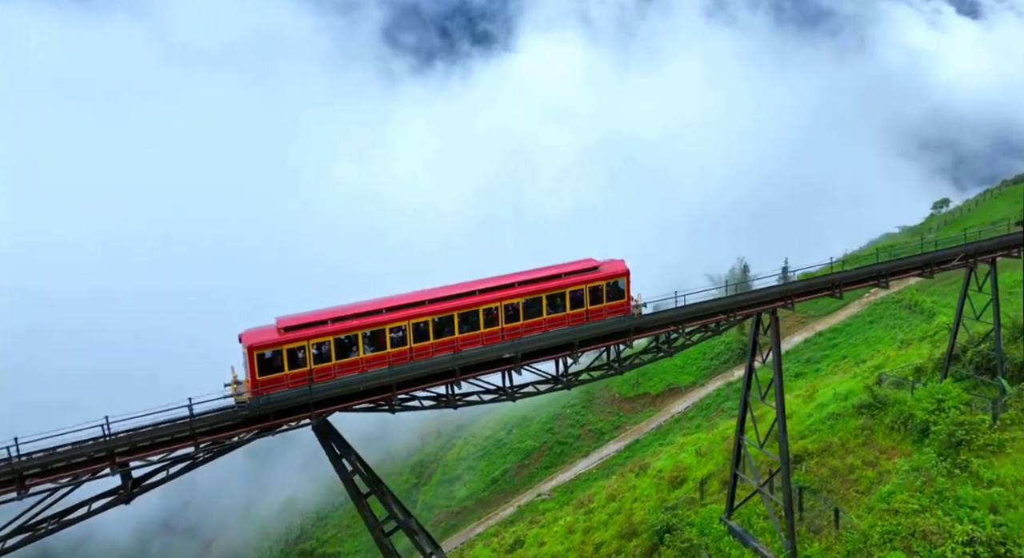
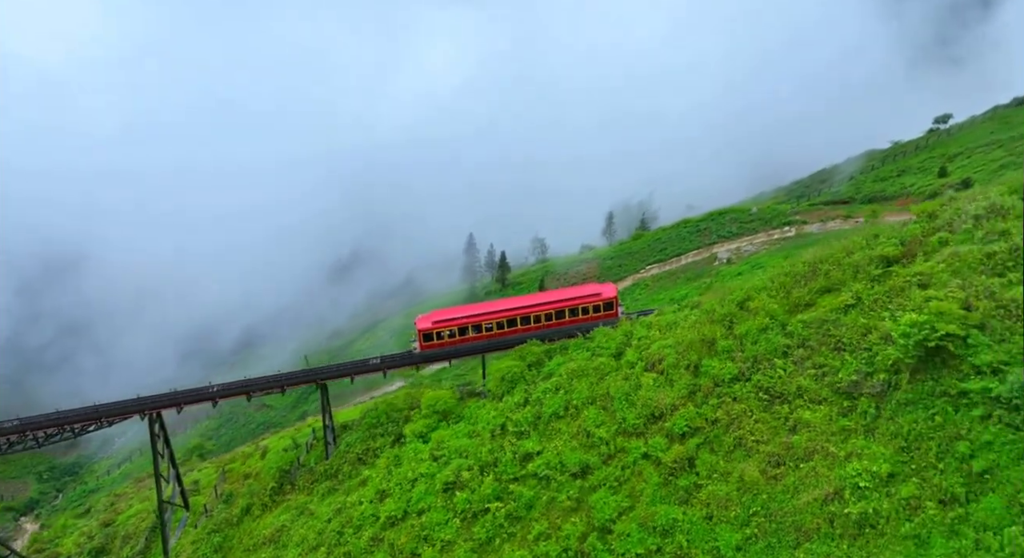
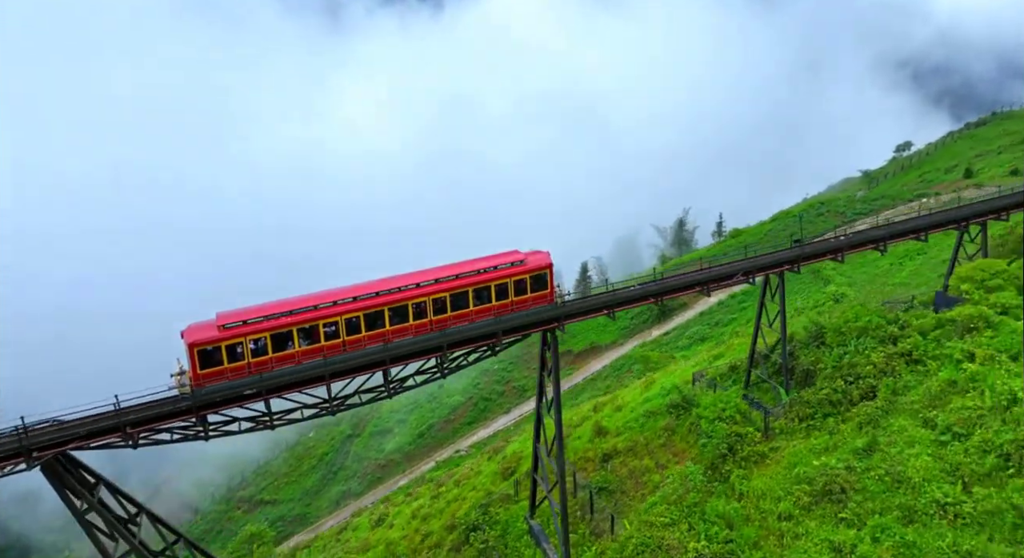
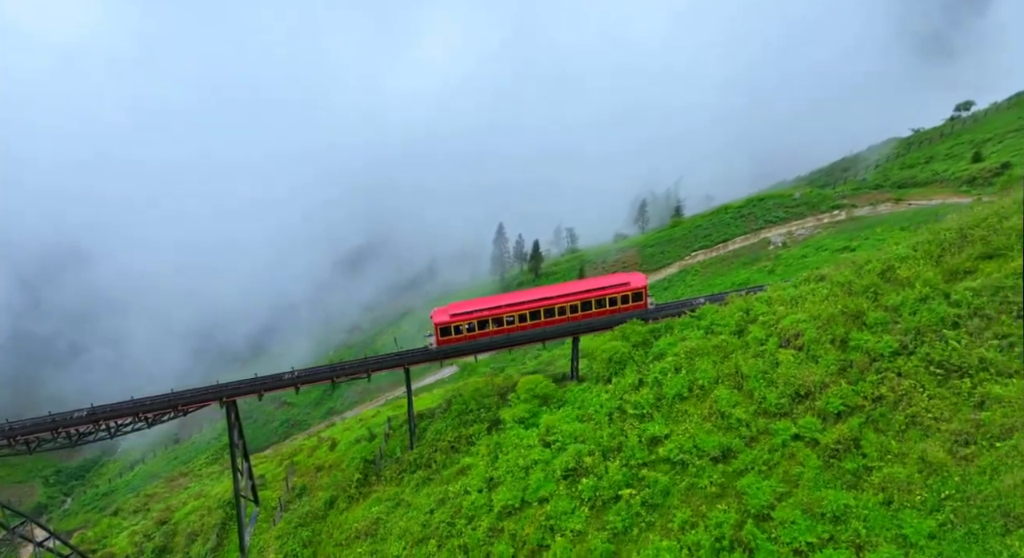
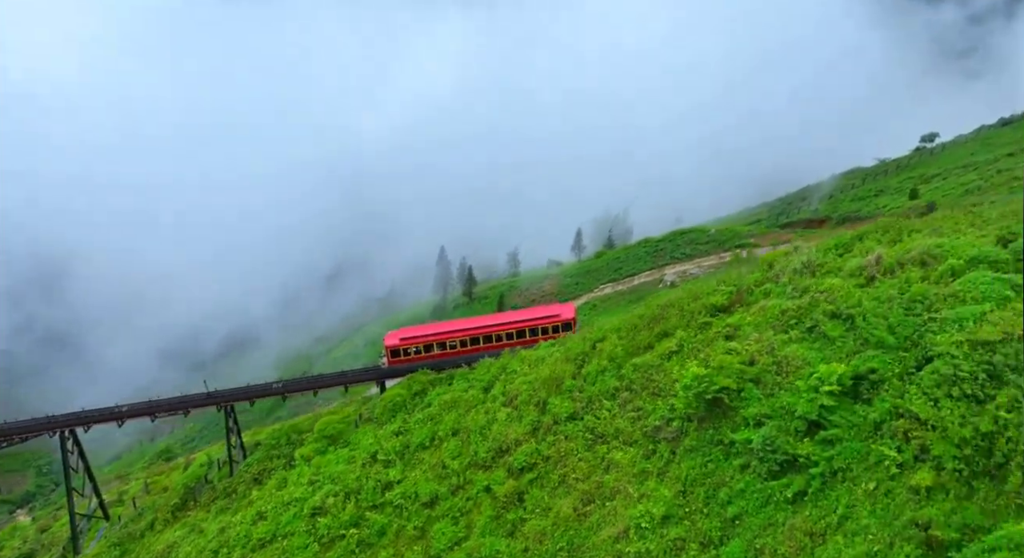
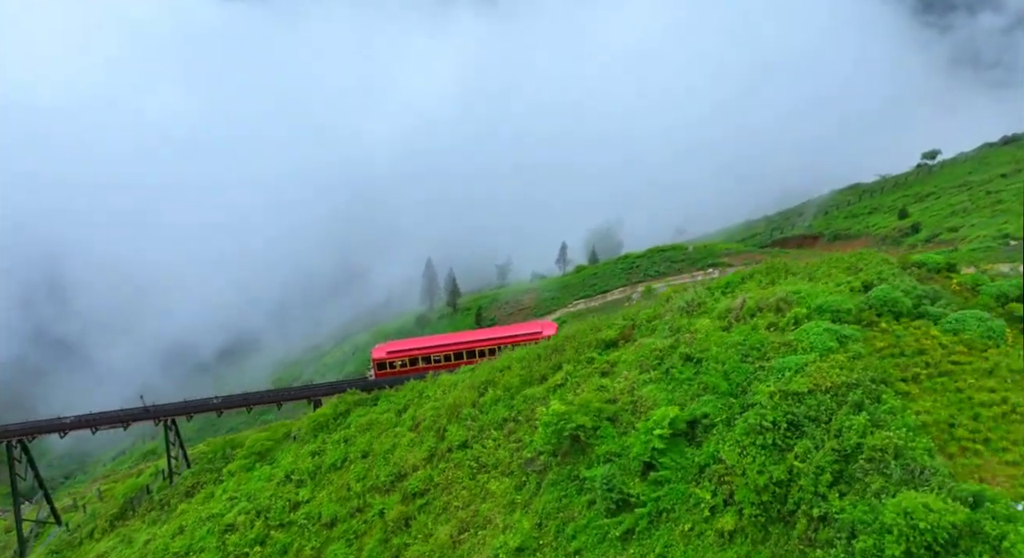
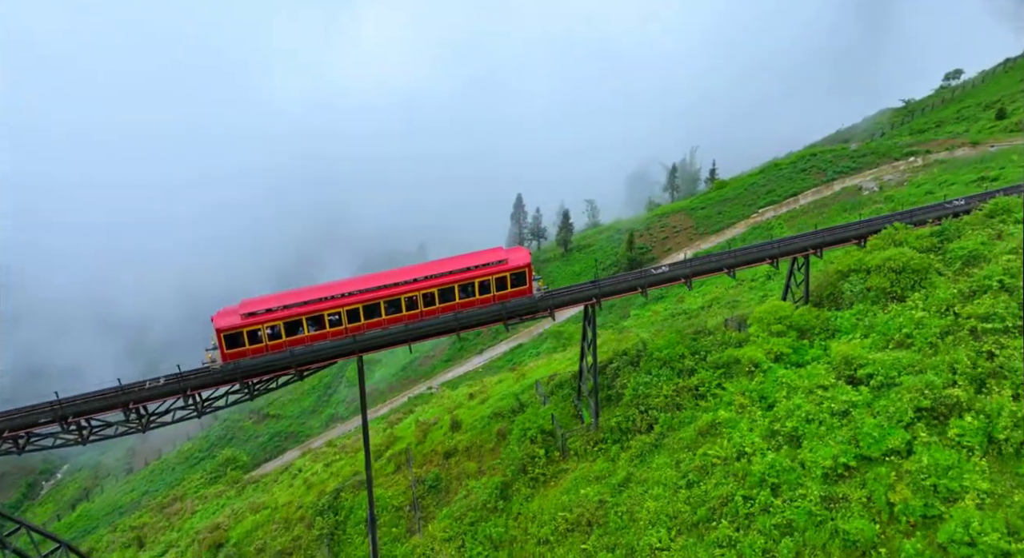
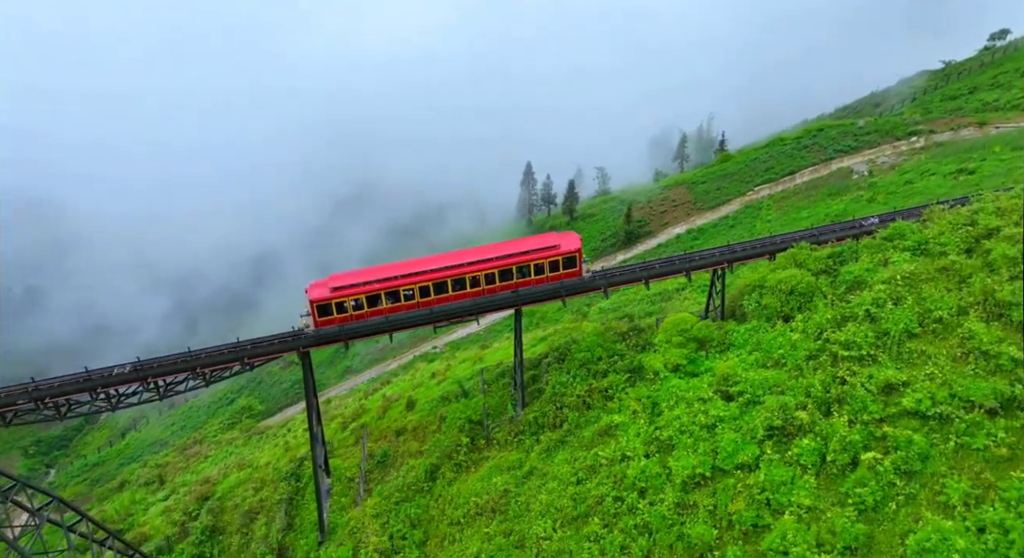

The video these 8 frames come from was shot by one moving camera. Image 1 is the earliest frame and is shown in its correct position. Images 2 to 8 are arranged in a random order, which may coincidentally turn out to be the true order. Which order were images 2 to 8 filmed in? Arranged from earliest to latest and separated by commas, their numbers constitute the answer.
3, 7, 8, 4, 2, 5, 6
